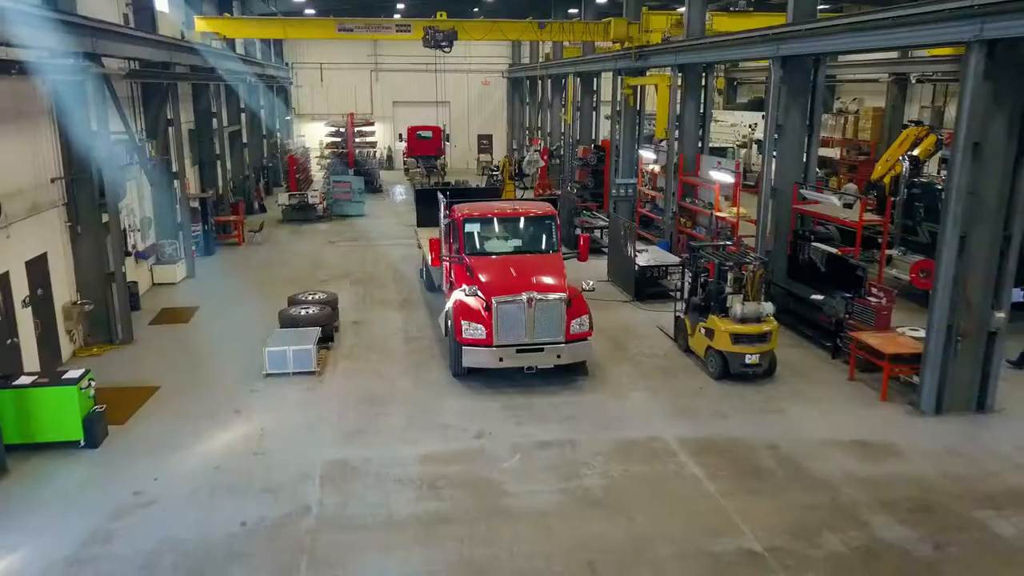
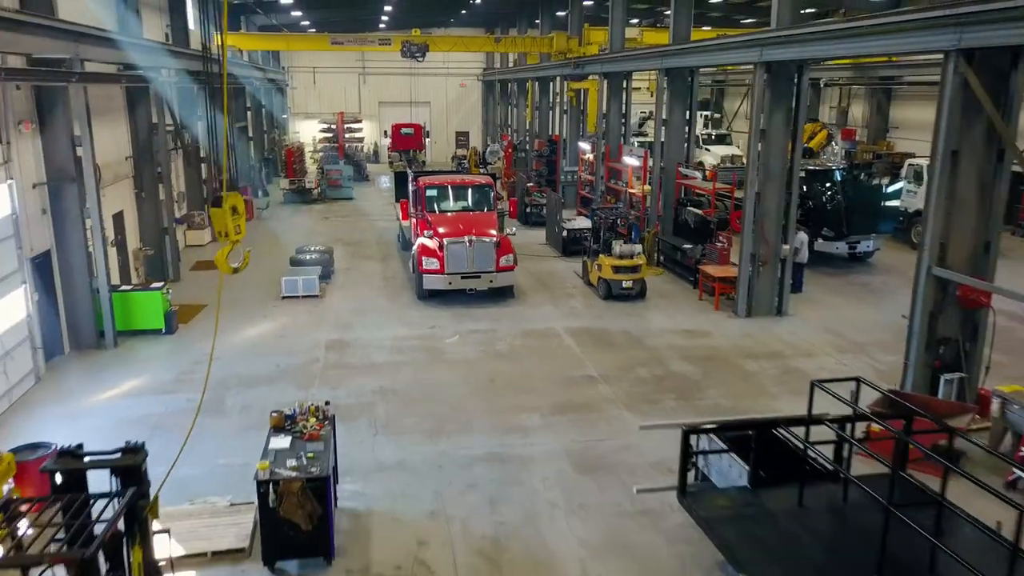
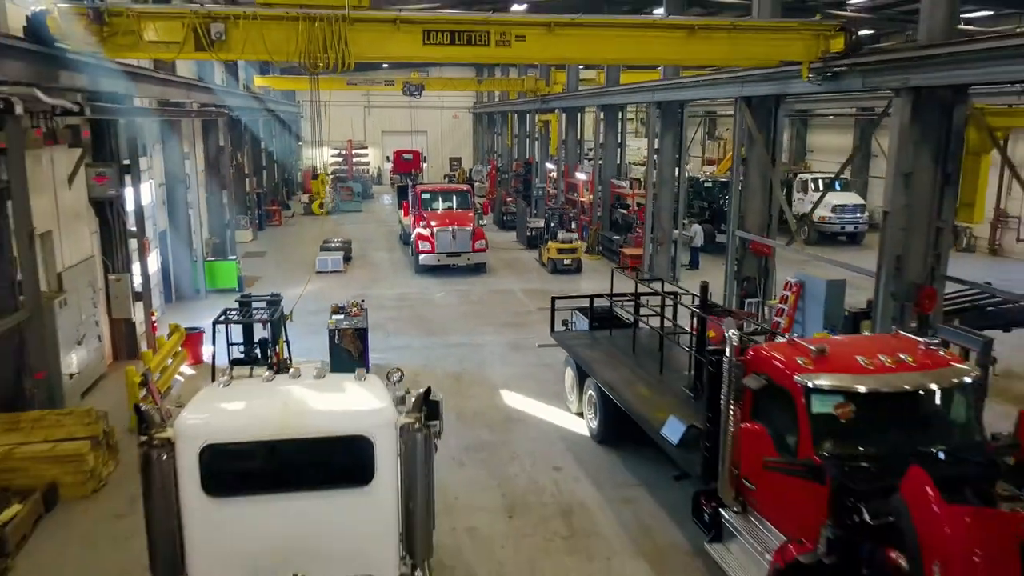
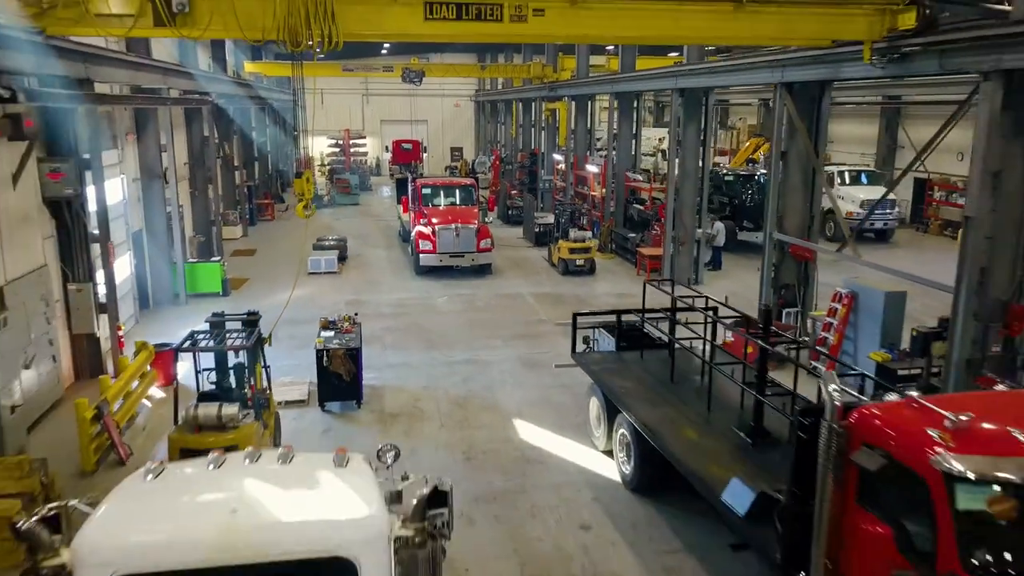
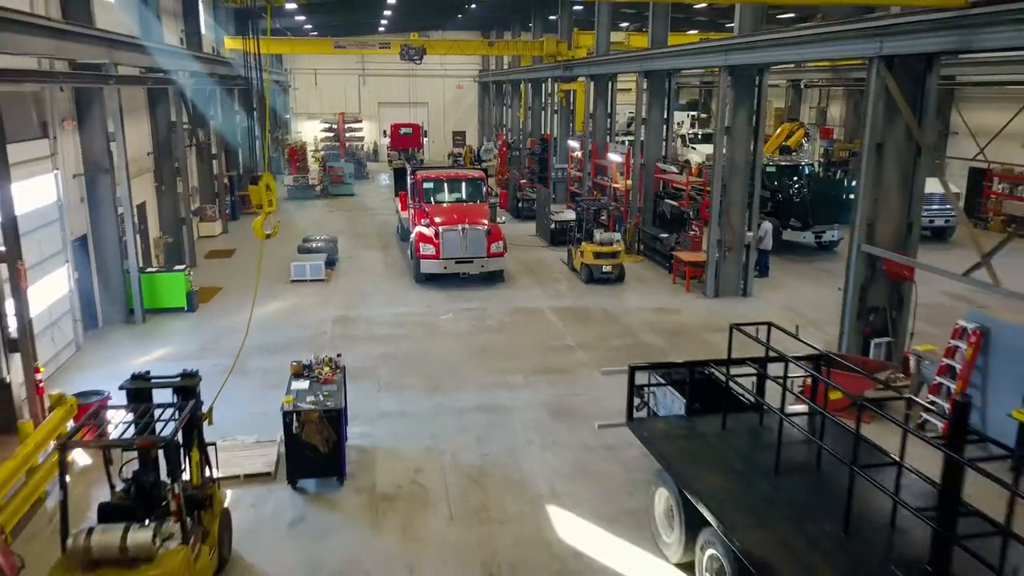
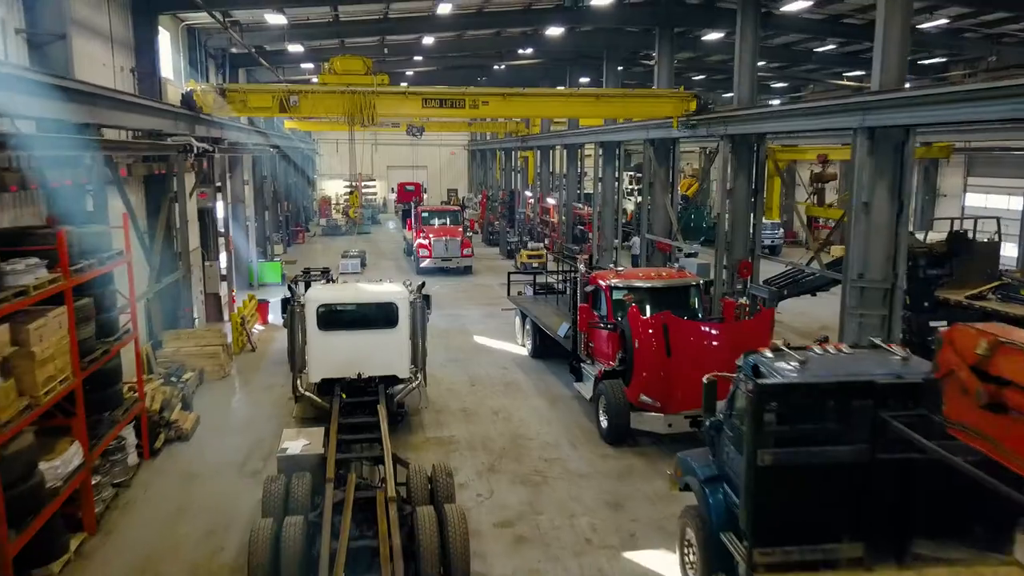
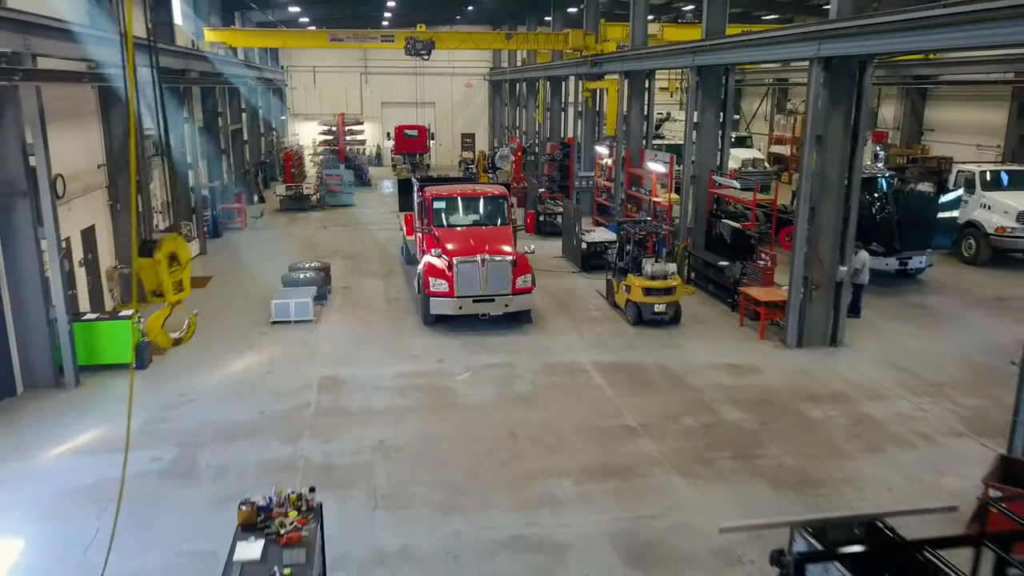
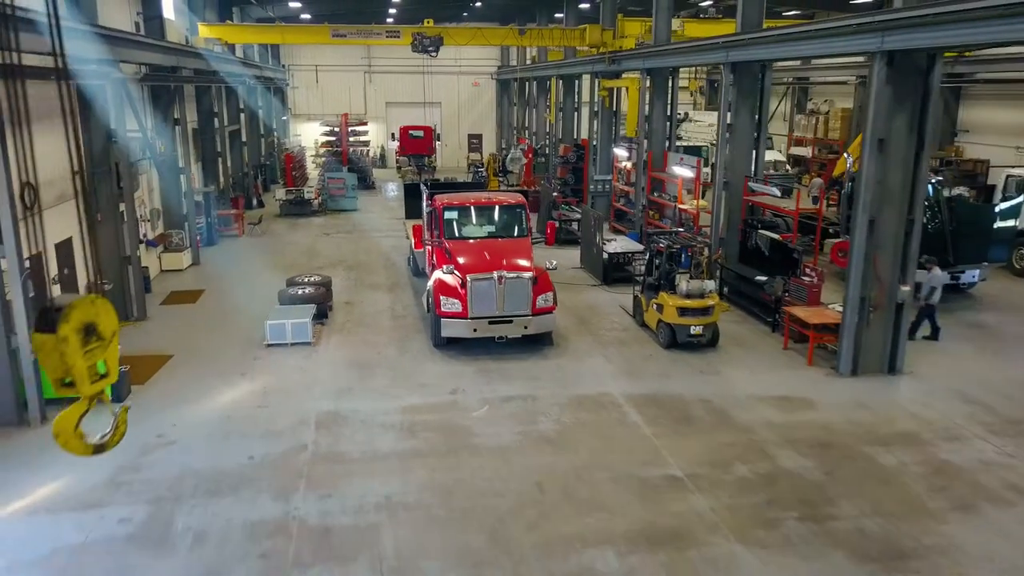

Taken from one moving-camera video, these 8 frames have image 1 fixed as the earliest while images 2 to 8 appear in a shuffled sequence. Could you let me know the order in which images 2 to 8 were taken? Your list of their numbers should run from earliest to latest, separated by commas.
8, 7, 2, 5, 4, 3, 6
